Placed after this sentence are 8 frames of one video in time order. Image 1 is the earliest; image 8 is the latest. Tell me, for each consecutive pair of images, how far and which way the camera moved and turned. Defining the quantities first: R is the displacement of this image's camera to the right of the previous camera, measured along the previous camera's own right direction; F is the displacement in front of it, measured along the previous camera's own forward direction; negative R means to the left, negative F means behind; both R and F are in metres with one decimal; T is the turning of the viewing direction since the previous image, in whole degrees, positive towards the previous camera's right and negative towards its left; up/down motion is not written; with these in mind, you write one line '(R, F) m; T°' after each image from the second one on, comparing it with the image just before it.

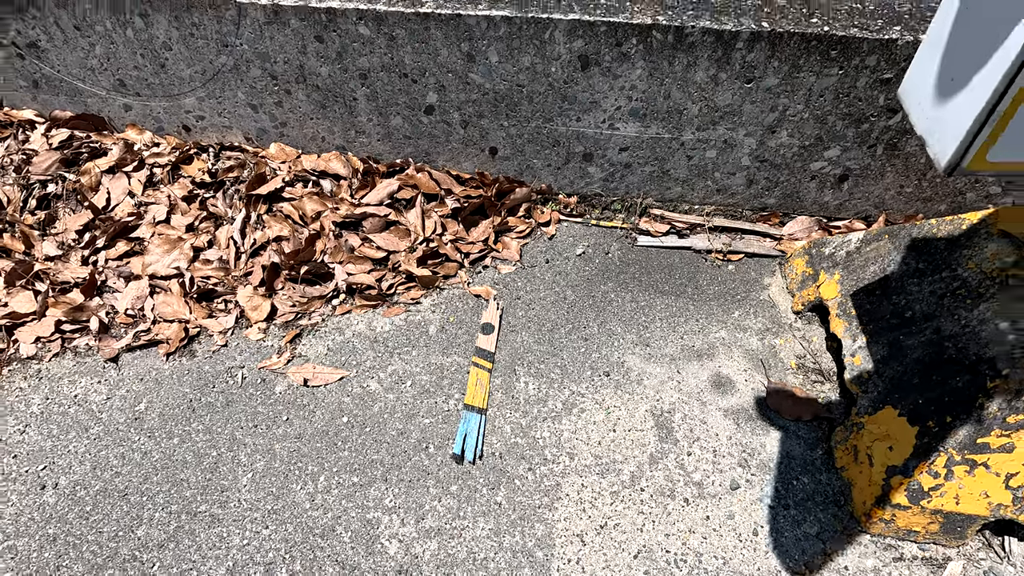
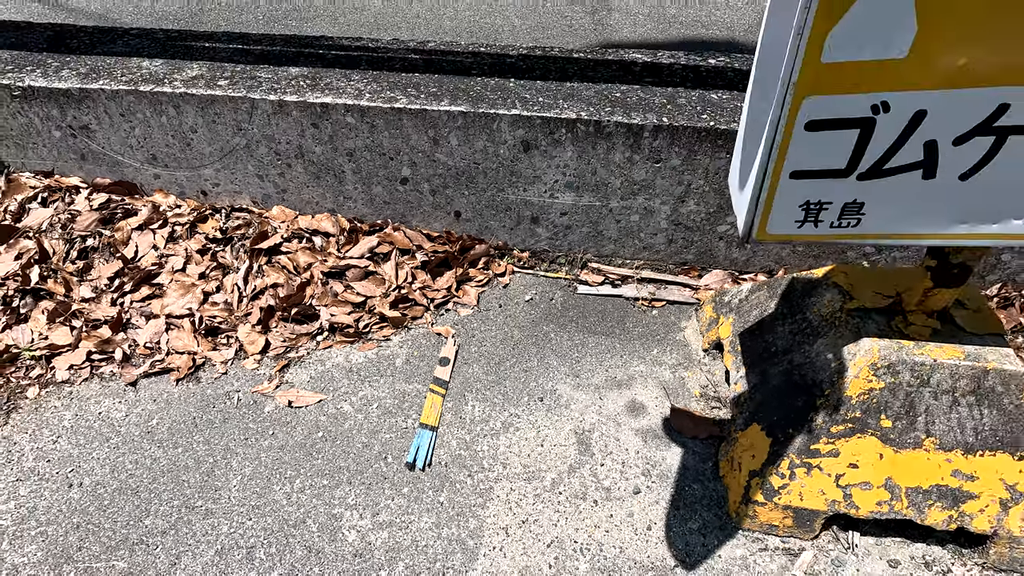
(+0.2, -0.3) m; -1°
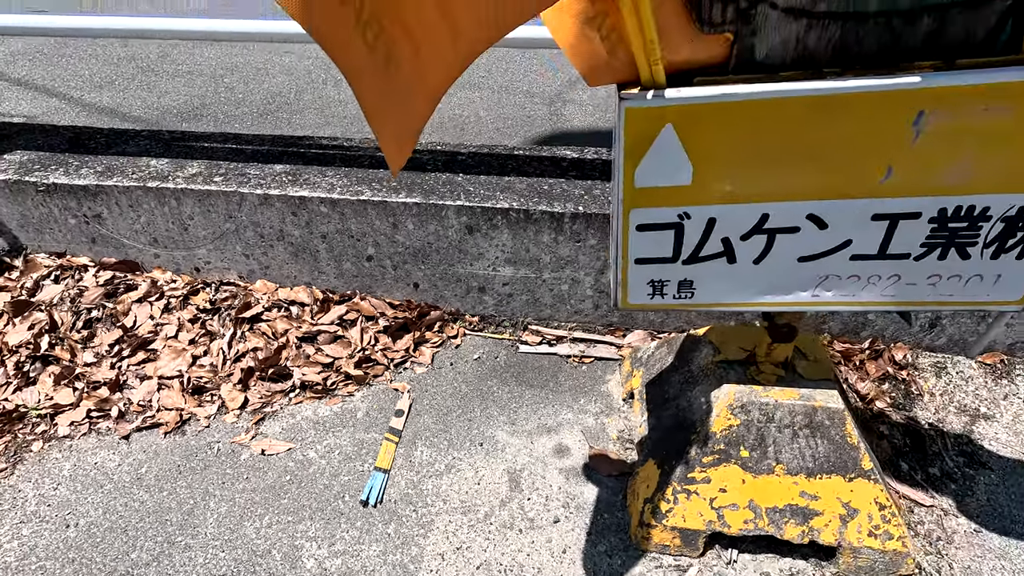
(+0.2, -0.3) m; +1°
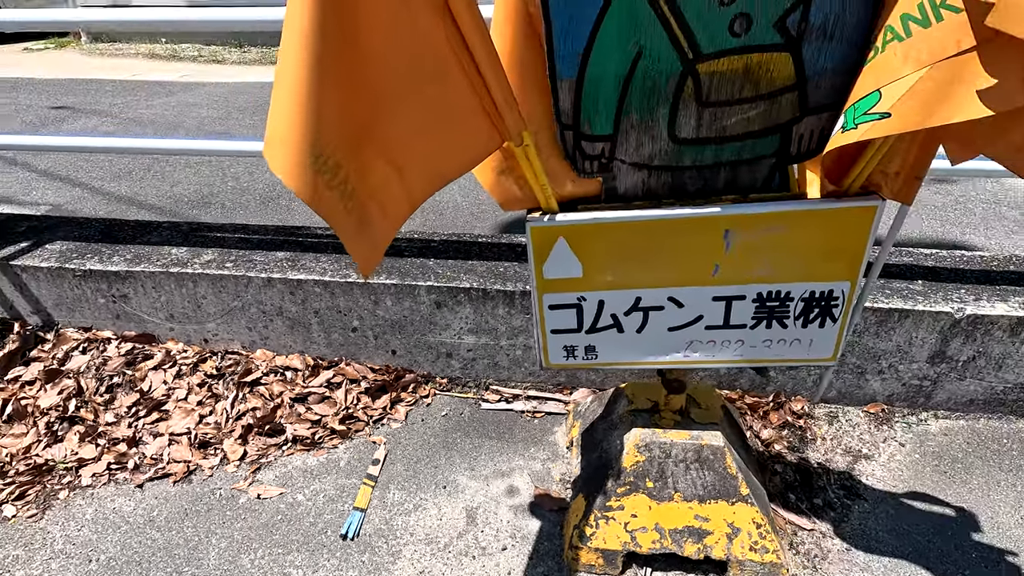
(+0.1, -0.4) m; +1°
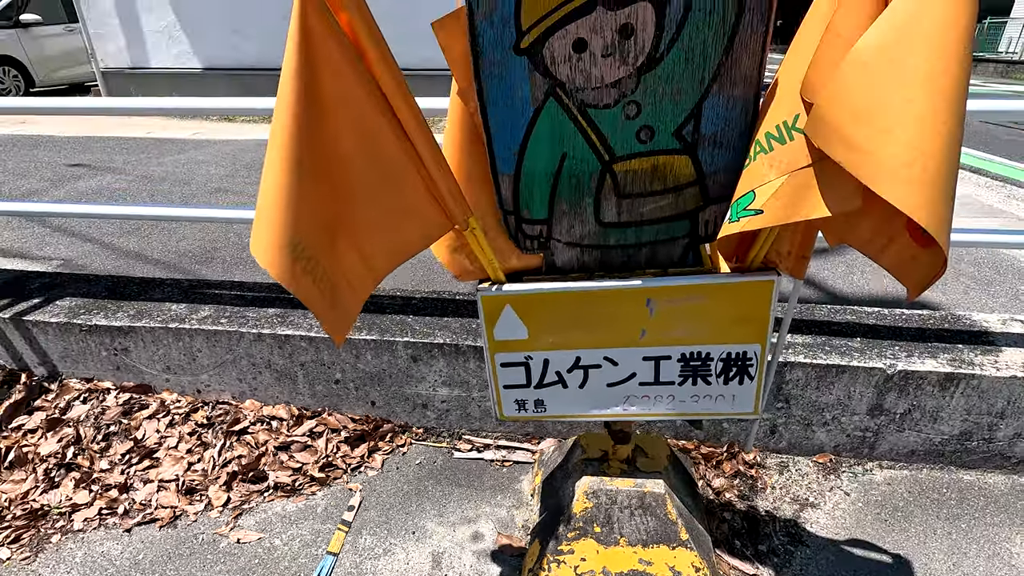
(+0.1, -0.2) m; 0°
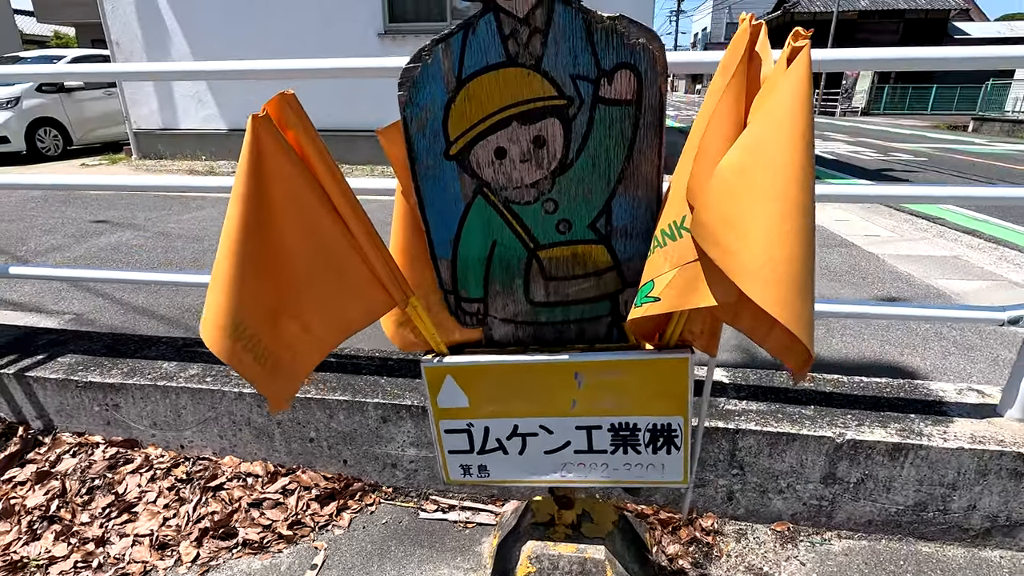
(+0.2, -0.1) m; -2°
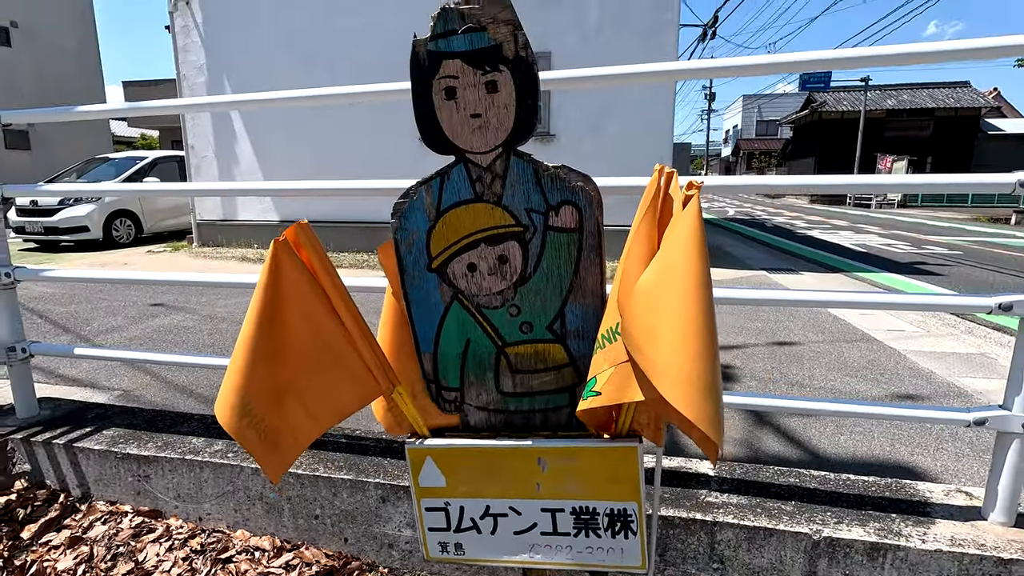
(+0.2, -0.3) m; -4°
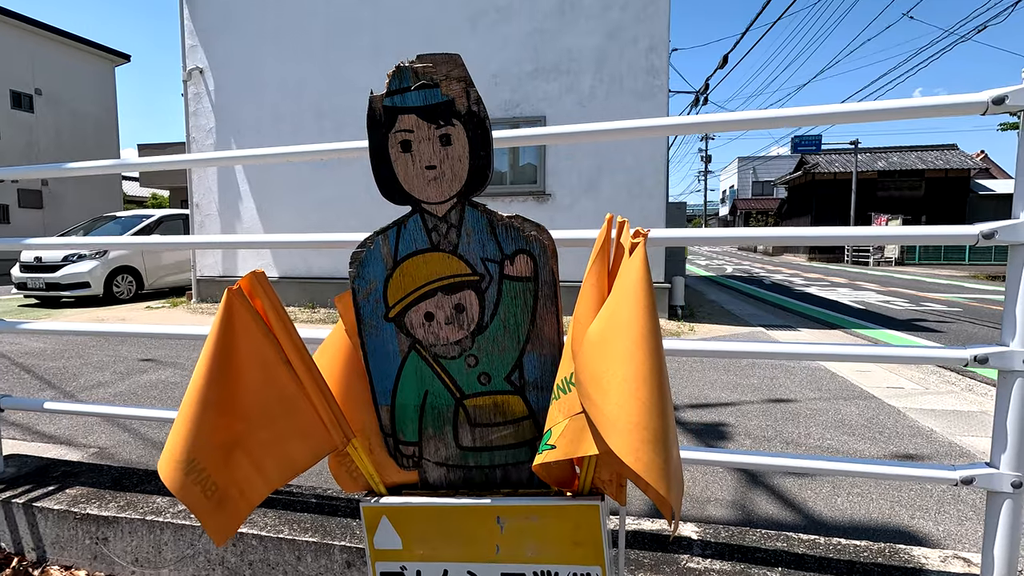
(+0.1, 0.0) m; 0°
